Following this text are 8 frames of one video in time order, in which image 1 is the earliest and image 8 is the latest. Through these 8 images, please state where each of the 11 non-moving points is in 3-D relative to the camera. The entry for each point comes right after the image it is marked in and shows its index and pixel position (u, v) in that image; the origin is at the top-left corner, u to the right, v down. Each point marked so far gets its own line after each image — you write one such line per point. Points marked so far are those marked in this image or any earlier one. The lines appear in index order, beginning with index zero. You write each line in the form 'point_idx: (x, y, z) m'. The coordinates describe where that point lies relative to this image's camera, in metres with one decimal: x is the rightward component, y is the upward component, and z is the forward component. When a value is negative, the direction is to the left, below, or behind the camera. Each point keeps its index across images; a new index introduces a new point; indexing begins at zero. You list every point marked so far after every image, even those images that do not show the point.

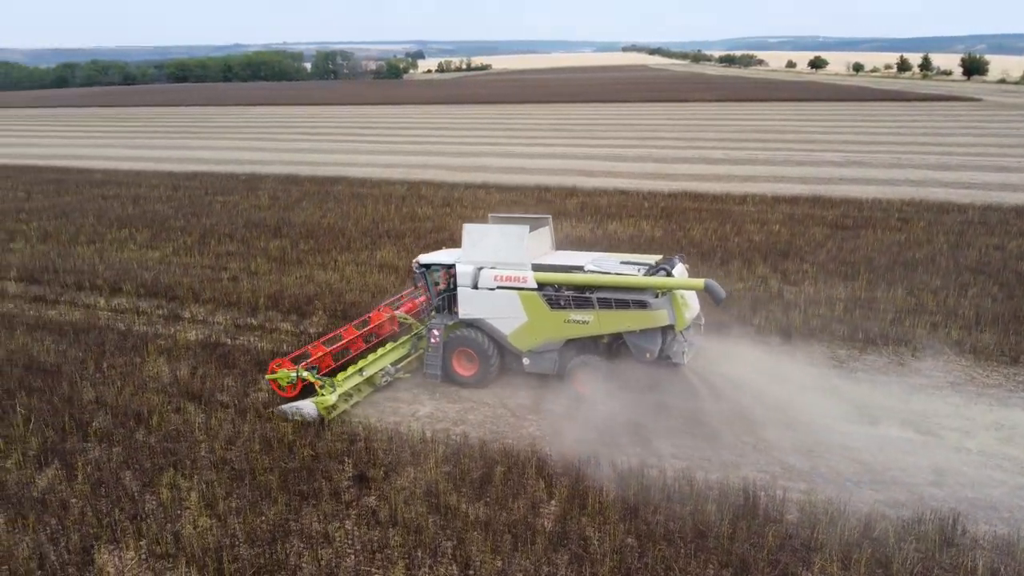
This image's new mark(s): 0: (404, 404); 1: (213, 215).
0: (-1.1, -1.1, +8.0) m
1: (-6.6, +1.6, +17.7) m
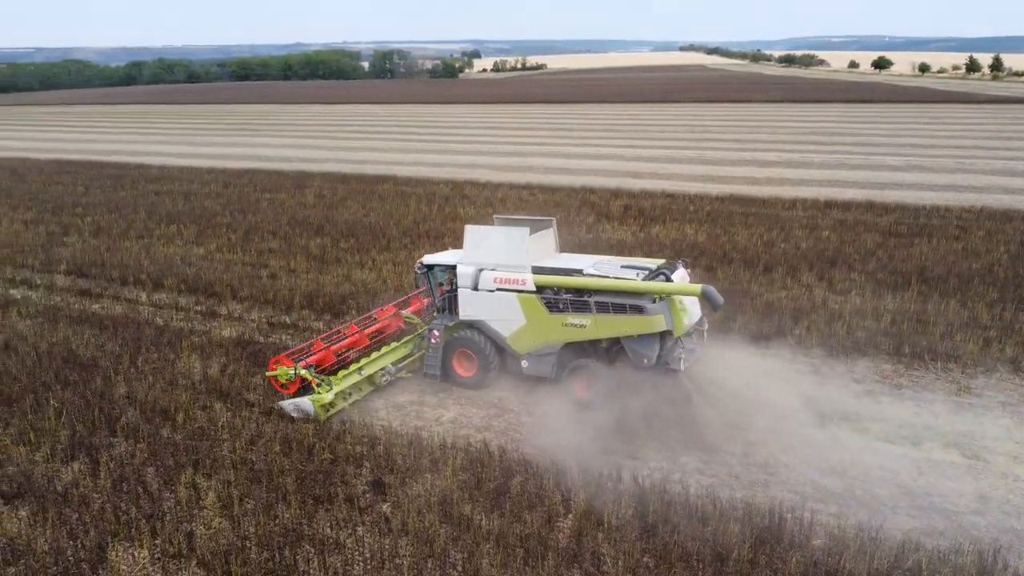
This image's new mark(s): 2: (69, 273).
0: (-0.8, -1.2, +7.9) m
1: (-5.6, +1.7, +17.9) m
2: (-7.3, +0.2, +13.3) m
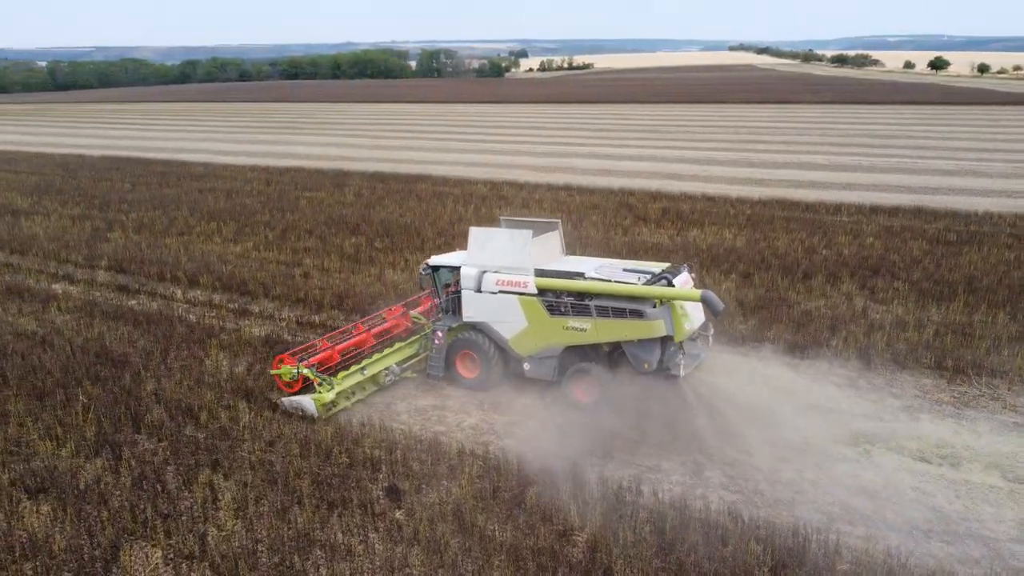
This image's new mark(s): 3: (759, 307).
0: (-0.6, -1.2, +7.8) m
1: (-4.8, +1.7, +18.1) m
2: (-6.8, +0.3, +13.6) m
3: (+3.2, -0.3, +10.5) m
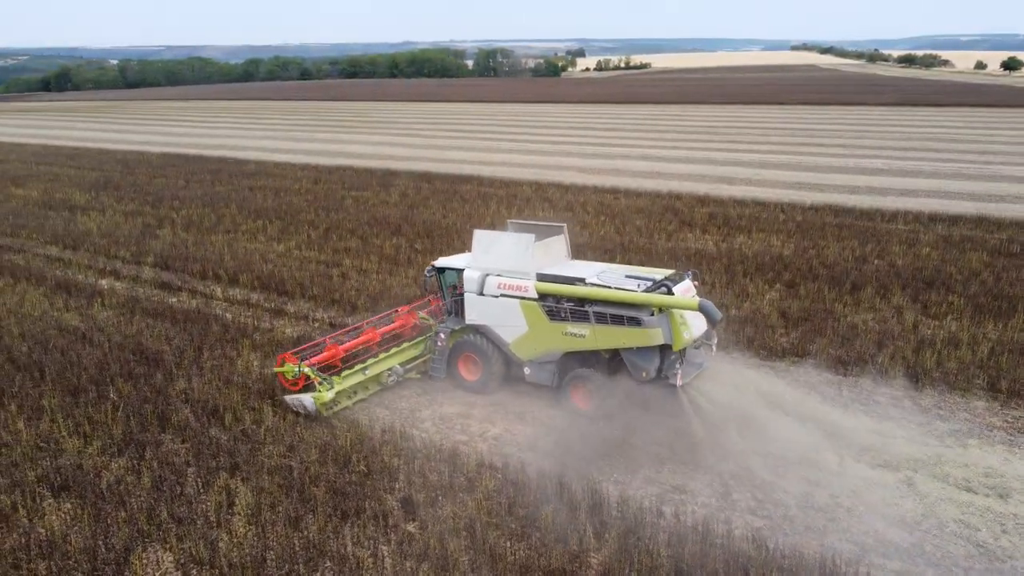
0: (-0.4, -1.3, +7.6) m
1: (-3.8, +1.8, +18.2) m
2: (-6.1, +0.4, +13.8) m
3: (+3.6, -0.4, +10.1) m
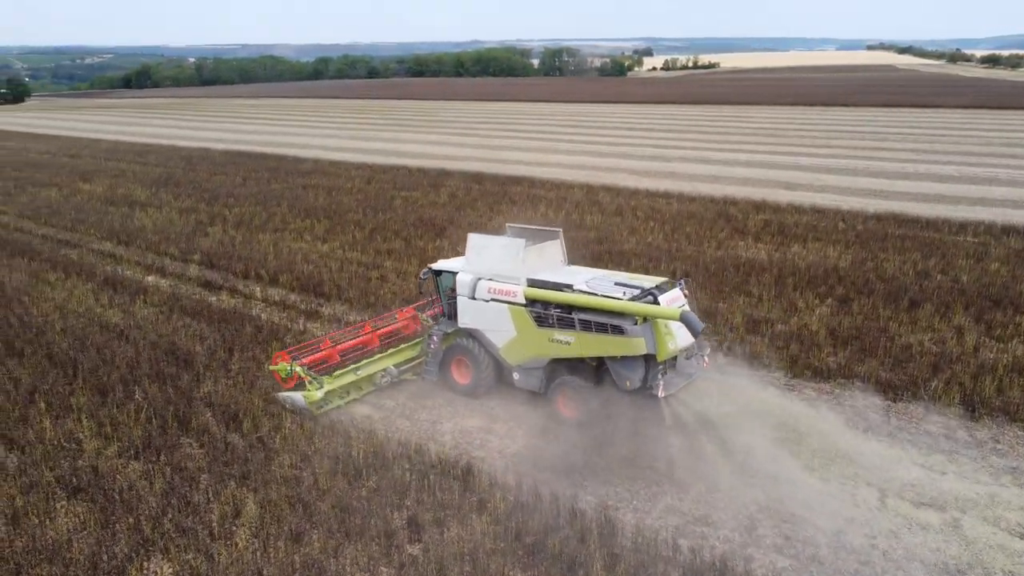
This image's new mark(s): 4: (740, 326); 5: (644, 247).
0: (-0.2, -1.4, +7.4) m
1: (-2.7, +1.8, +18.2) m
2: (-5.4, +0.4, +14.0) m
3: (+4.0, -0.6, +9.5) m
4: (+2.9, -0.5, +10.1) m
5: (+2.3, +0.7, +14.3) m
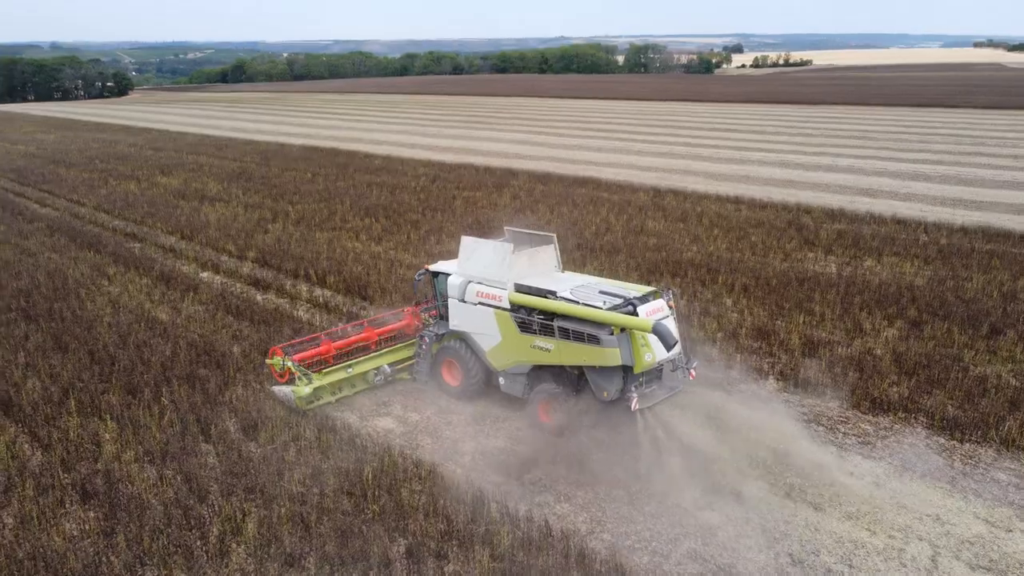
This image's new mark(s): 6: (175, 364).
0: (0.0, -1.5, +7.0) m
1: (-1.4, +1.7, +18.0) m
2: (-4.5, +0.5, +14.1) m
3: (+4.4, -0.9, +8.7) m
4: (+3.3, -0.7, +9.4) m
5: (+3.3, +0.5, +13.6) m
6: (-3.8, -0.9, +9.2) m
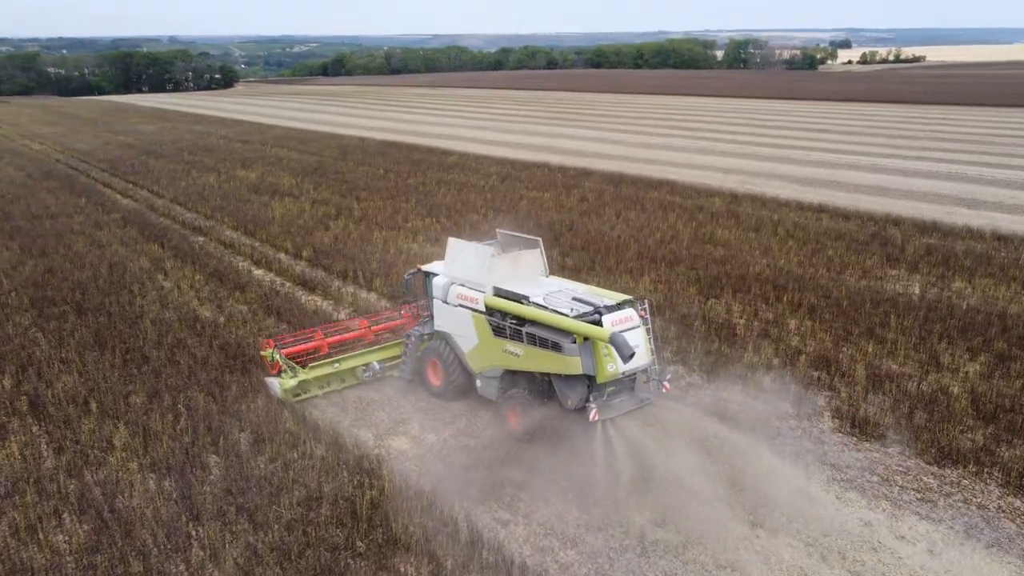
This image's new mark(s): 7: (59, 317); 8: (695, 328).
0: (+0.1, -1.7, +6.5) m
1: (0.0, +1.6, +17.5) m
2: (-3.5, +0.5, +14.0) m
3: (+4.7, -1.2, +7.7) m
4: (+3.7, -1.0, +8.5) m
5: (+4.1, +0.3, +12.7) m
6: (-3.5, -0.9, +9.1) m
7: (-6.2, -0.4, +11.0) m
8: (+2.3, -0.5, +10.1) m
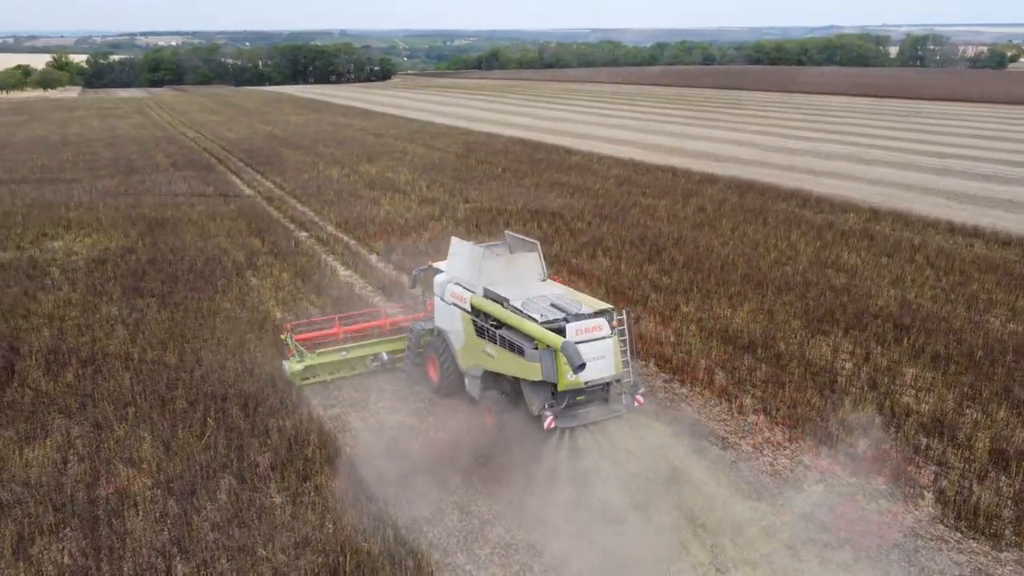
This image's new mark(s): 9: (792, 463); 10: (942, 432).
0: (+0.2, -2.0, +5.6) m
1: (+2.2, +1.4, +16.5) m
2: (-1.9, +0.4, +13.7) m
3: (+4.9, -1.7, +6.0) m
4: (+4.1, -1.5, +7.0) m
5: (+5.3, -0.2, +11.0) m
6: (-2.8, -0.9, +8.8) m
7: (-5.2, -0.3, +11.2) m
8: (+3.0, -0.9, +8.9) m
9: (+2.5, -1.5, +7.1) m
10: (+4.0, -1.3, +7.5) m
